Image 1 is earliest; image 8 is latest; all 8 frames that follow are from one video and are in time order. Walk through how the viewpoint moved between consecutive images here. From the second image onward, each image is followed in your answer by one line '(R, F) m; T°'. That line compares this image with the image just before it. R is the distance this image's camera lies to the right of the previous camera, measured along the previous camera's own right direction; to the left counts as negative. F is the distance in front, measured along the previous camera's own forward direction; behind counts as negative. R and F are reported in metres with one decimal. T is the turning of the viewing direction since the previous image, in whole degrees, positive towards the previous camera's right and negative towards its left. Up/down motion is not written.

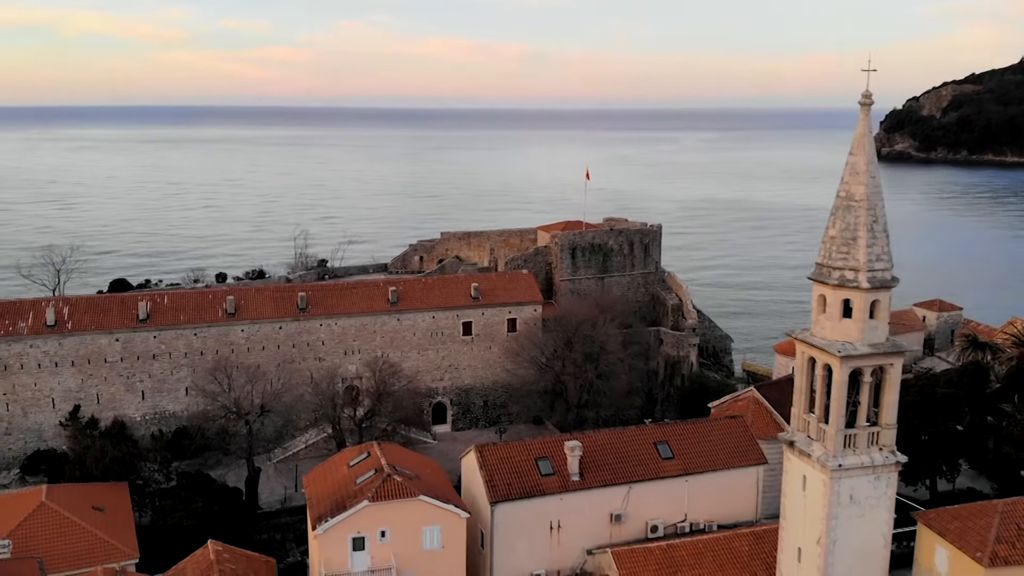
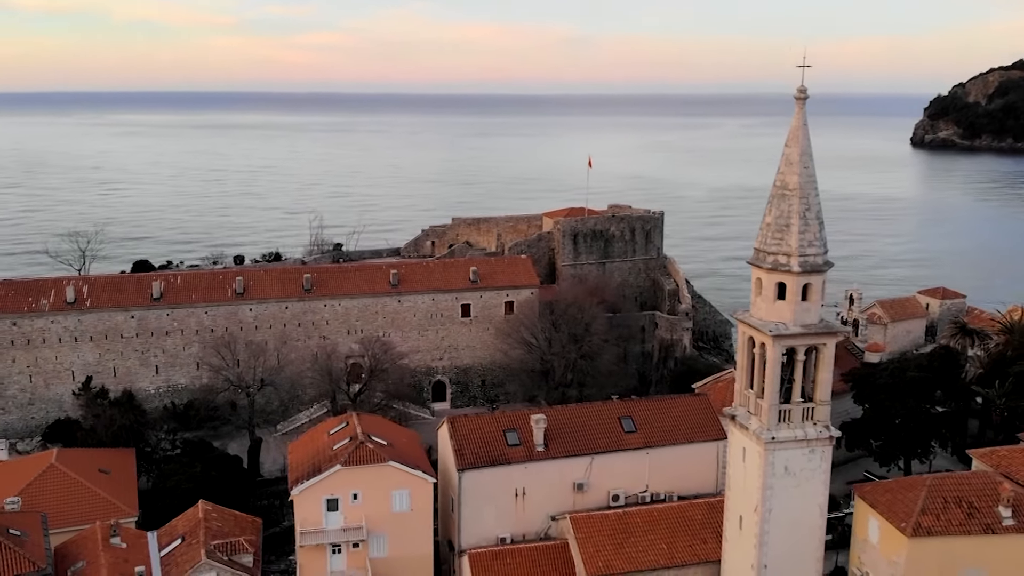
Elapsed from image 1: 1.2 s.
(+1.9, -1.5) m; -2°
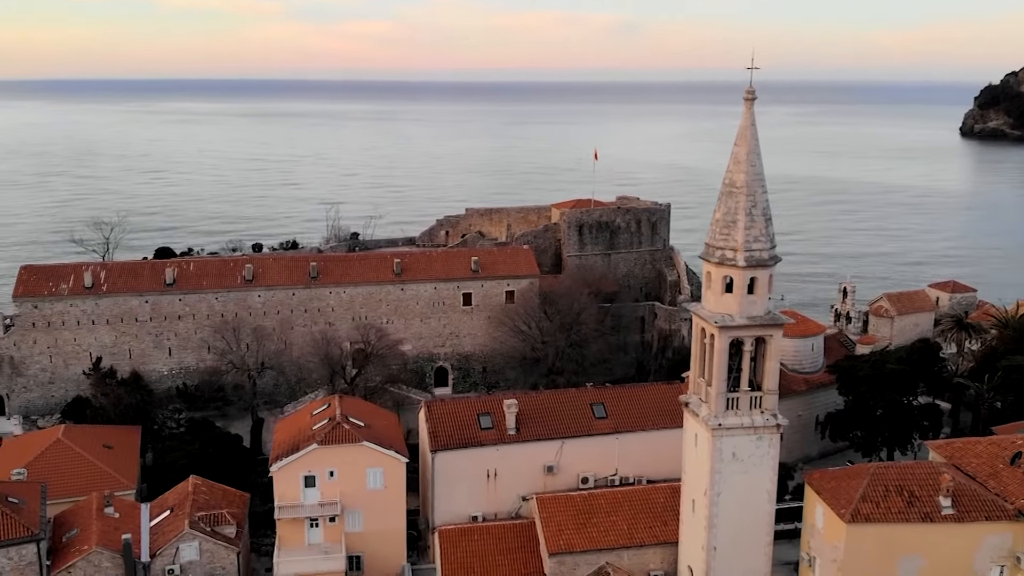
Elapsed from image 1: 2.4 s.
(+1.9, -1.0) m; -3°
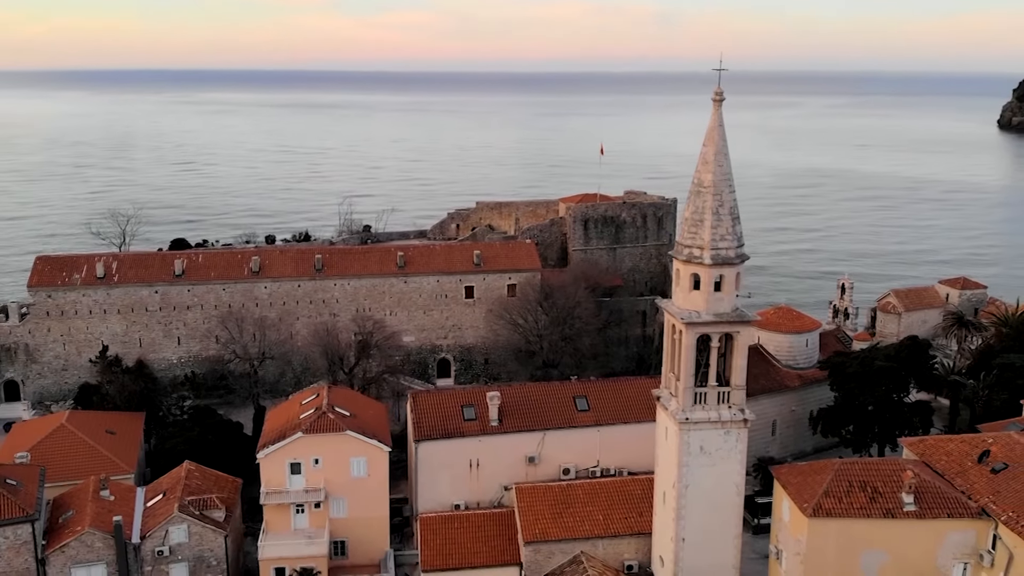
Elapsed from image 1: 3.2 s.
(+1.4, -0.6) m; -2°
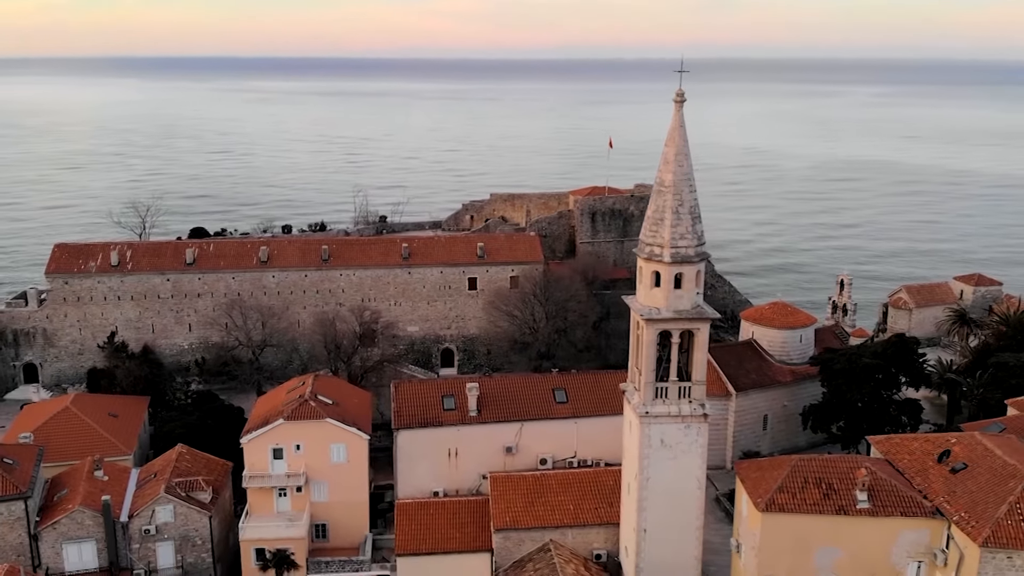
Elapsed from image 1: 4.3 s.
(+1.8, -0.6) m; -2°
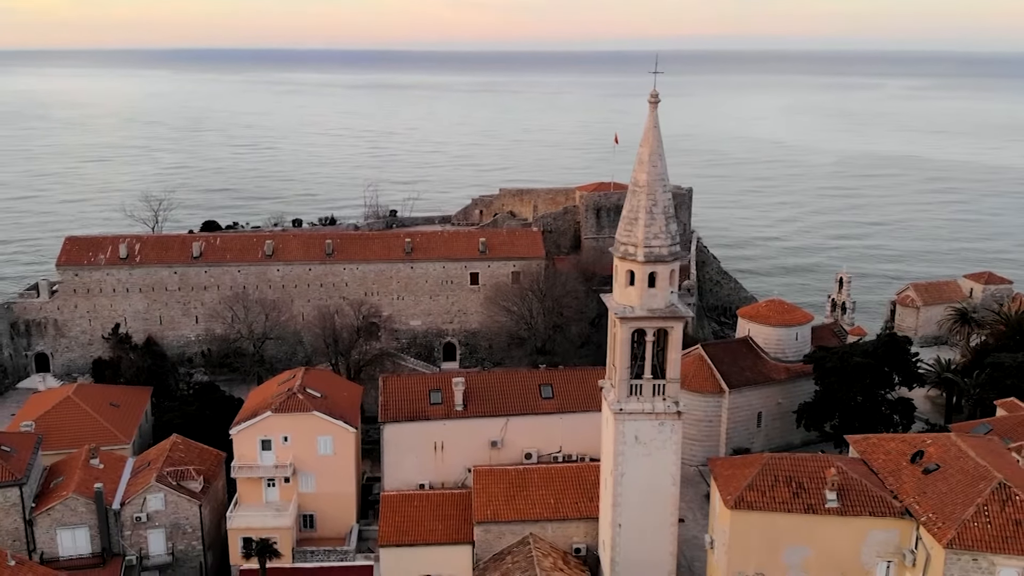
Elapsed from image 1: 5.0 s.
(+1.3, -0.3) m; -2°
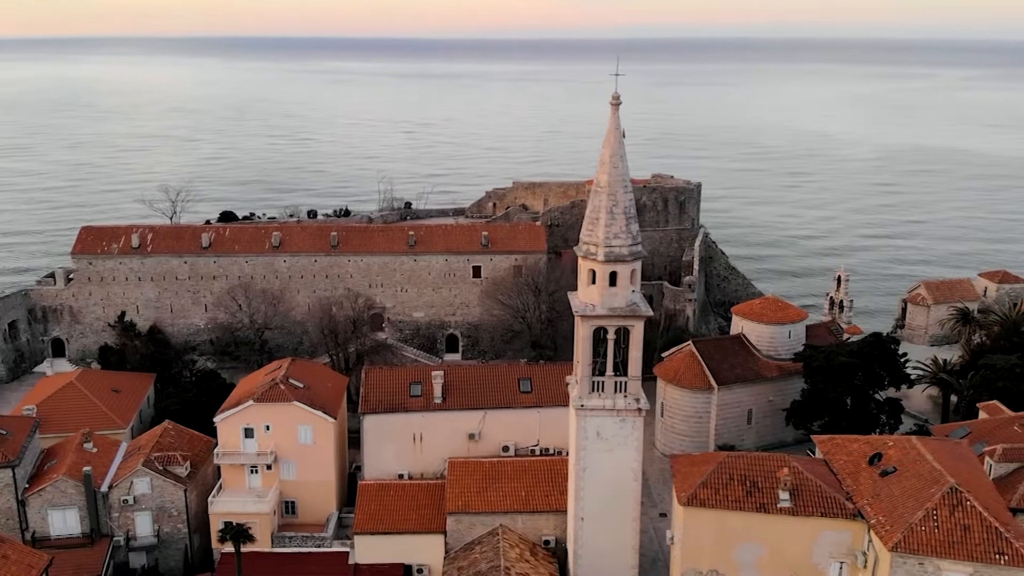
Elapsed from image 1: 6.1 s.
(+1.9, -0.4) m; -2°
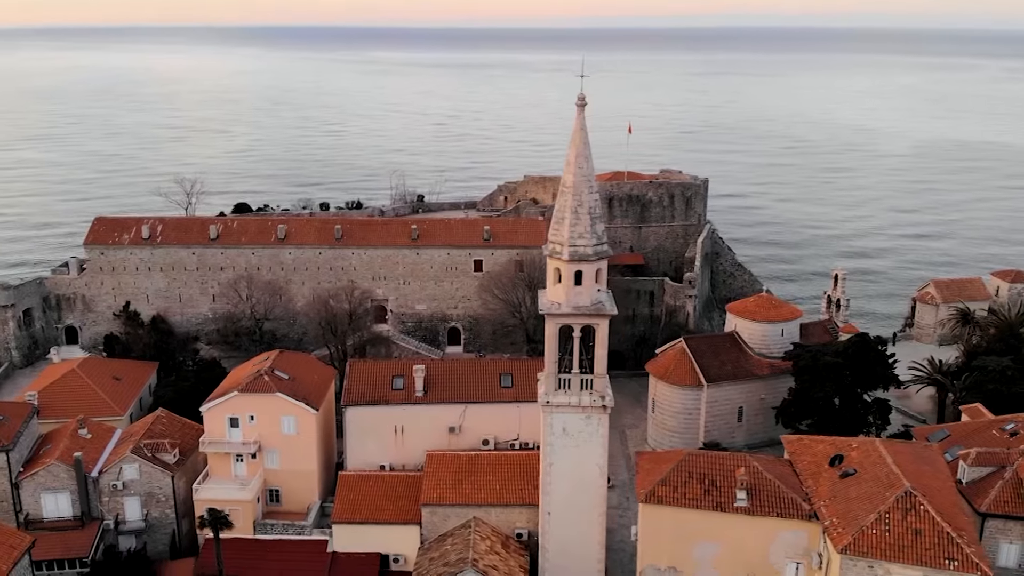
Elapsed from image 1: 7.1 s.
(+1.7, -0.4) m; -2°
